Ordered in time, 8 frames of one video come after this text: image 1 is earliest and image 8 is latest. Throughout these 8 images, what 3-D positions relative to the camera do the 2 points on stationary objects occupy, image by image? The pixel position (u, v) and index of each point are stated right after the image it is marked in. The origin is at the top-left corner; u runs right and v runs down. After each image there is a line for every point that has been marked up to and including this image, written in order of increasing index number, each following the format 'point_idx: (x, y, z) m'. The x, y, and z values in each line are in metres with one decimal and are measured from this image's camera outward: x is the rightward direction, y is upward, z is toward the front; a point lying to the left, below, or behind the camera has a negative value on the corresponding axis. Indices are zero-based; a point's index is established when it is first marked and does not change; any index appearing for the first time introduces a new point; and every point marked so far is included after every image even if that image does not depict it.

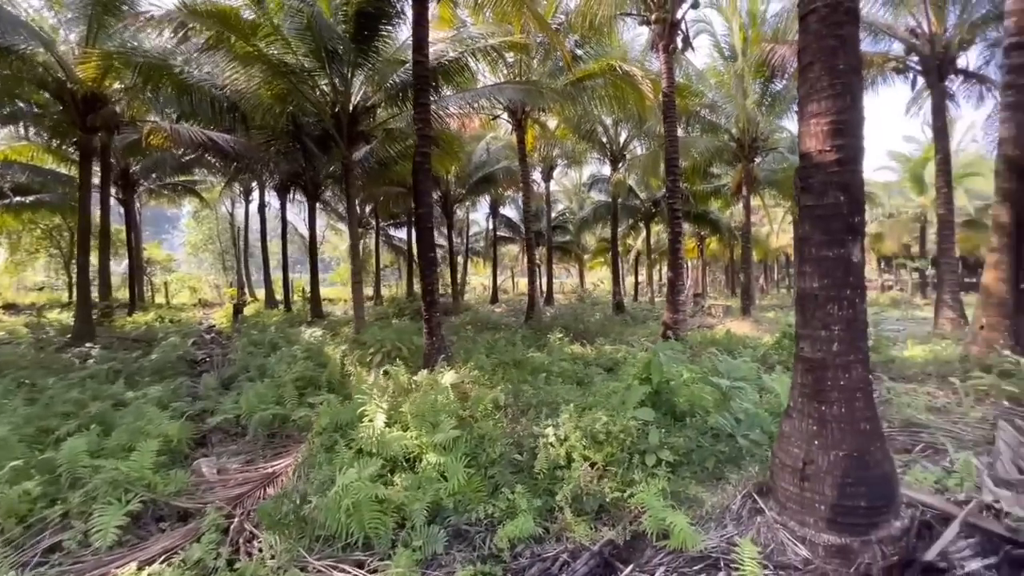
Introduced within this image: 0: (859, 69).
0: (+1.9, +1.2, +2.6) m
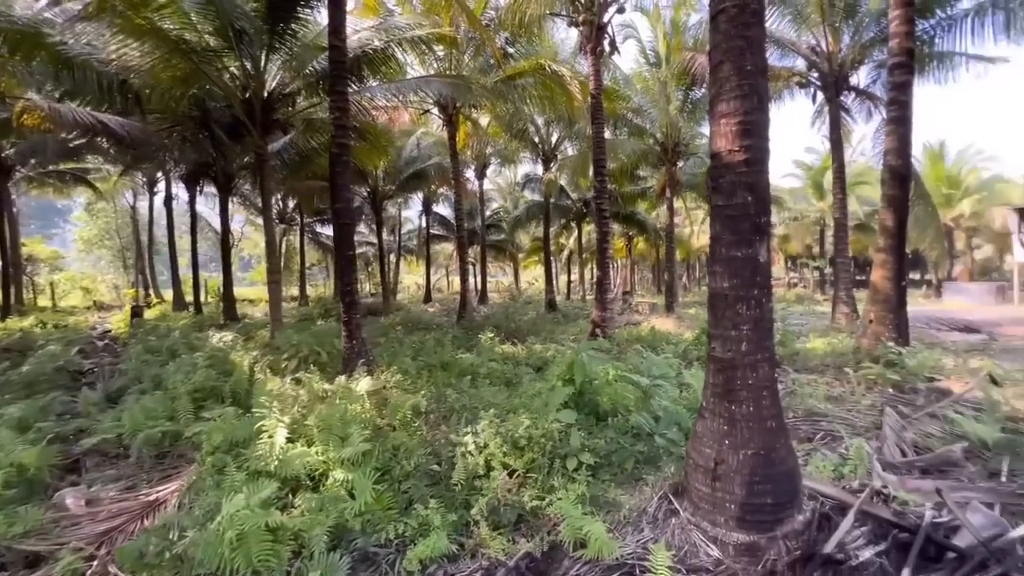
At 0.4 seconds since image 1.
0: (+1.4, +1.2, +2.7) m
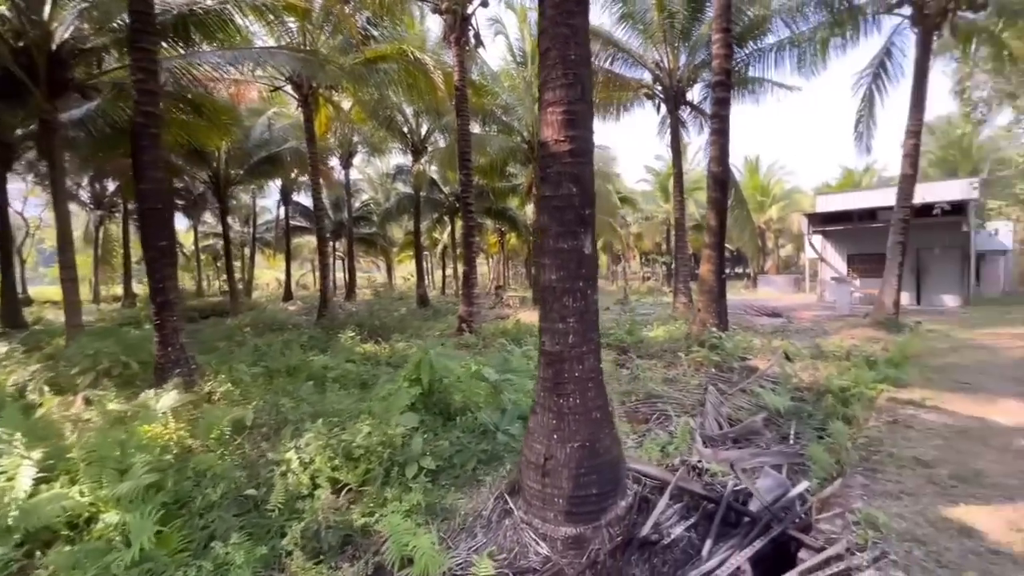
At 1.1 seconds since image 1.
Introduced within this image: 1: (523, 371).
0: (+0.4, +1.3, +2.7) m
1: (+0.1, -1.0, +5.4) m
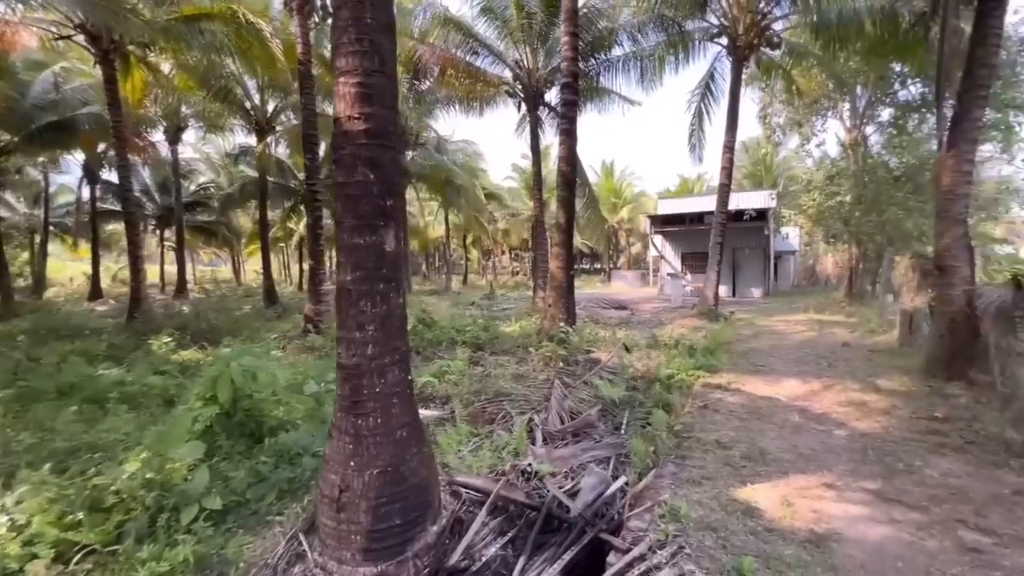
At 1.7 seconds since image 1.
0: (-0.6, +1.3, +2.3) m
1: (-1.6, -0.9, +4.9) m
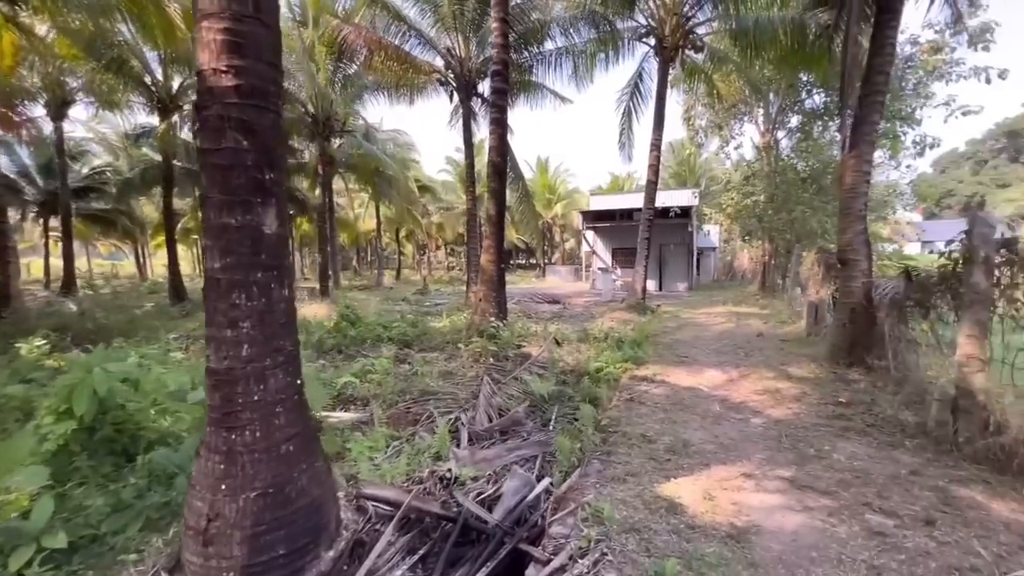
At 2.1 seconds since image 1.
0: (-1.0, +1.3, +2.0) m
1: (-2.4, -0.9, +4.4) m
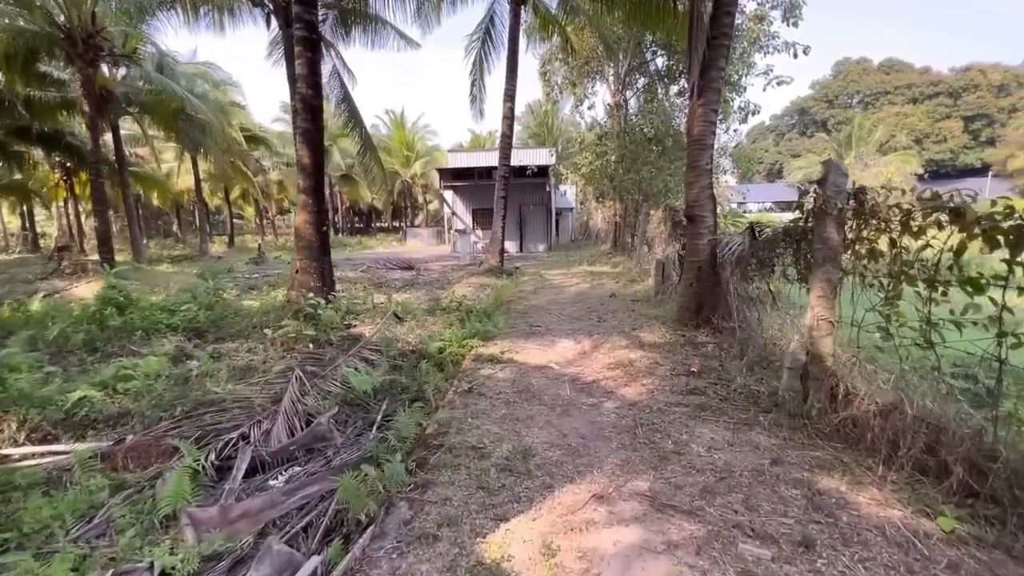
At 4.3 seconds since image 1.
0: (-1.8, +1.3, +0.4) m
1: (-3.7, -0.8, +2.5) m
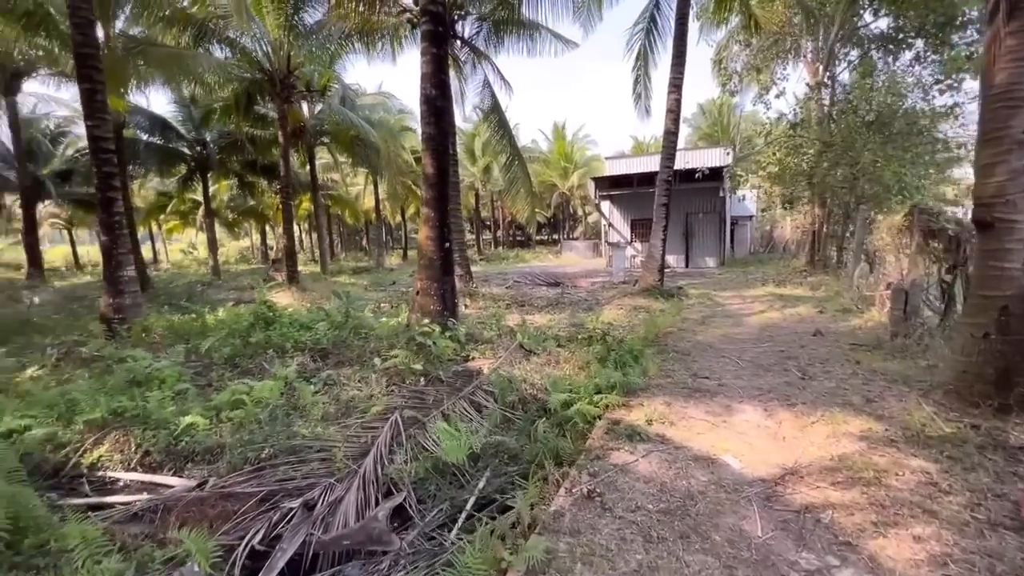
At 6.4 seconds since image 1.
0: (-2.0, +1.1, -0.3) m
1: (-3.2, -0.9, +2.3) m
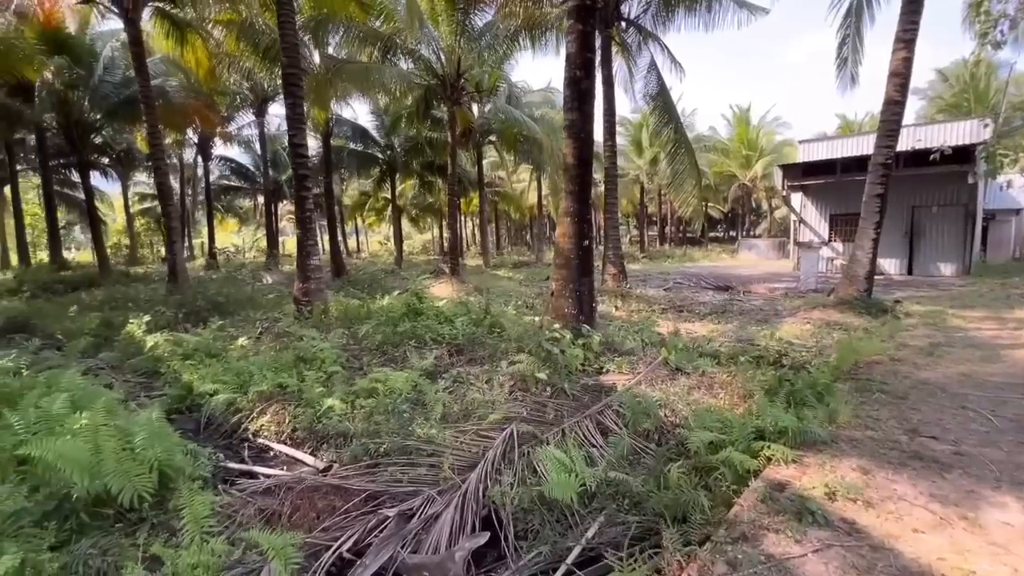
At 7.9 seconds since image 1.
0: (-2.4, +1.2, -0.1) m
1: (-2.7, -0.8, +2.8) m
